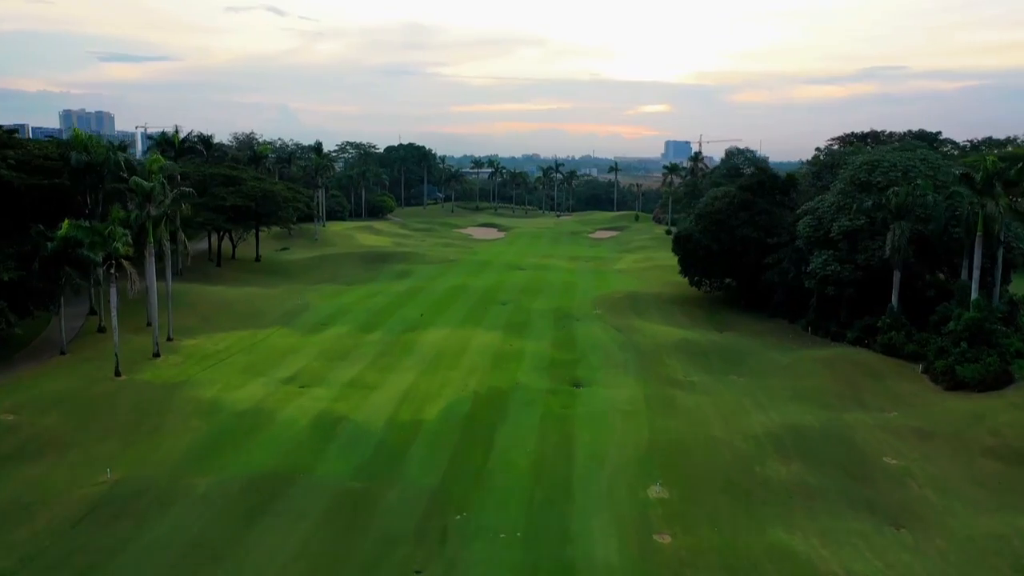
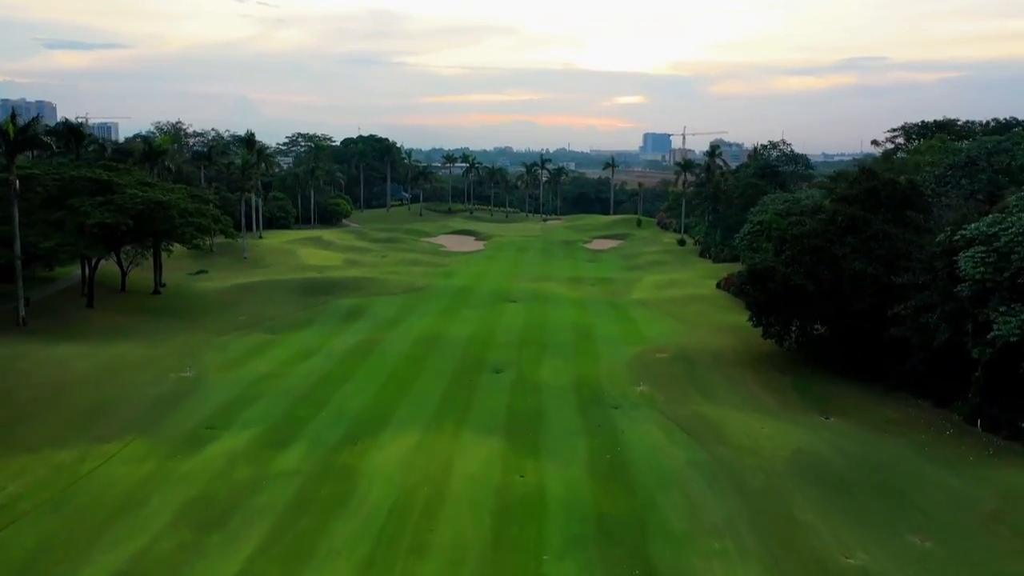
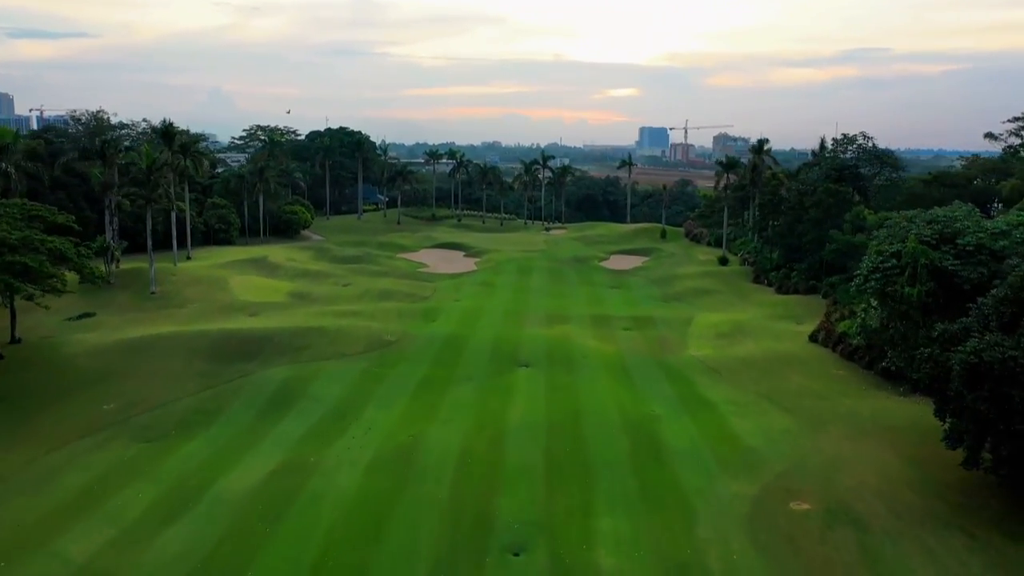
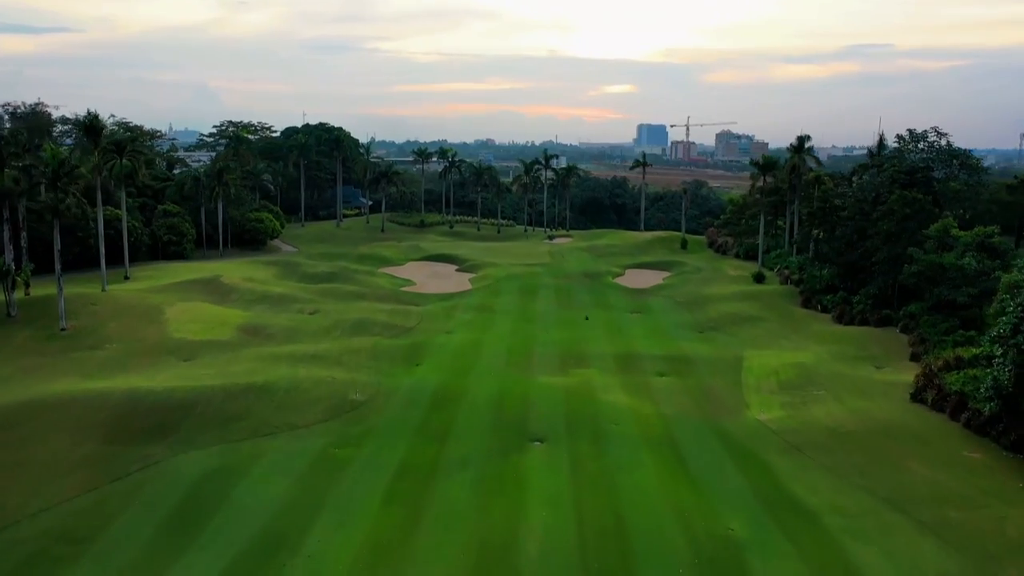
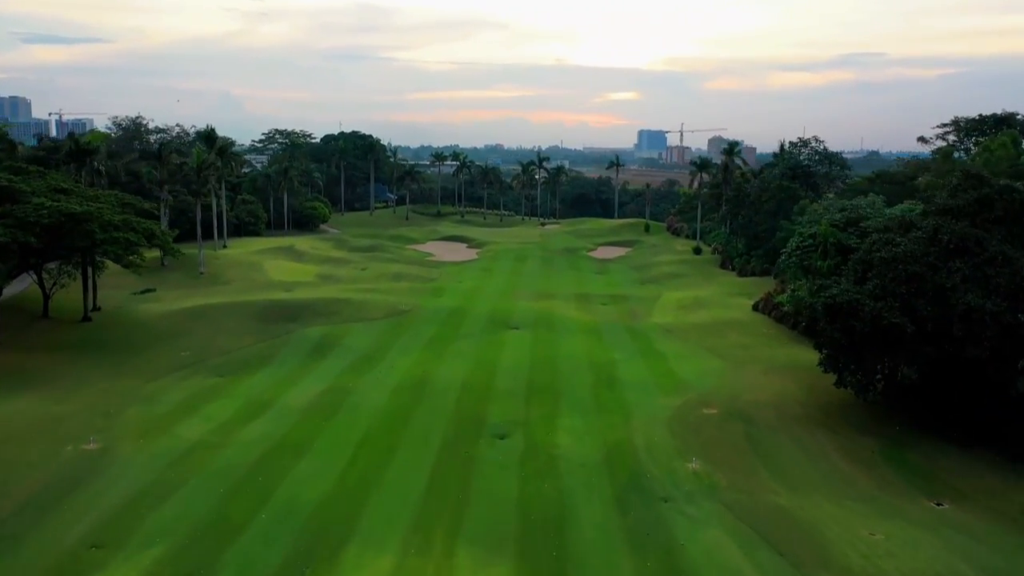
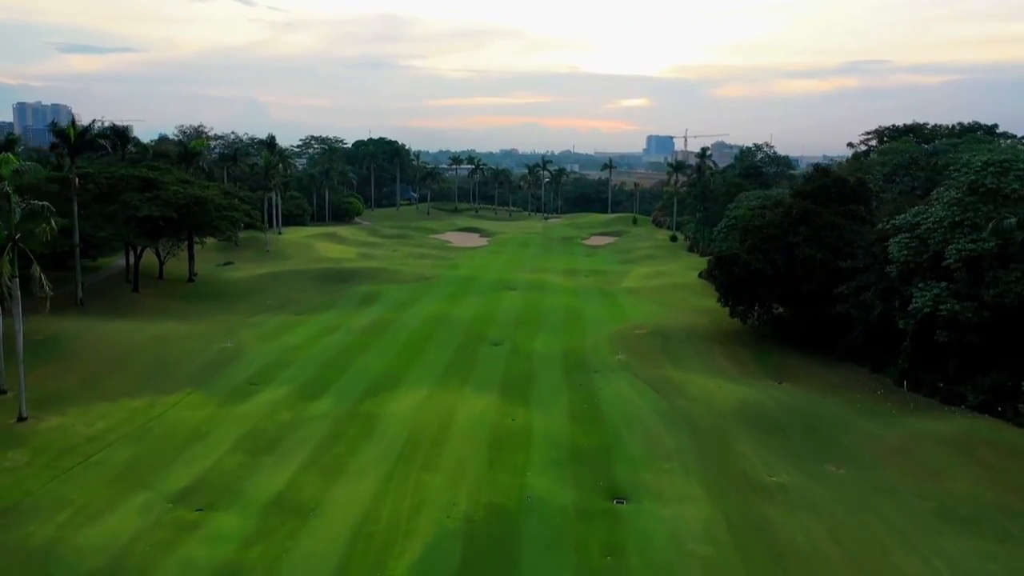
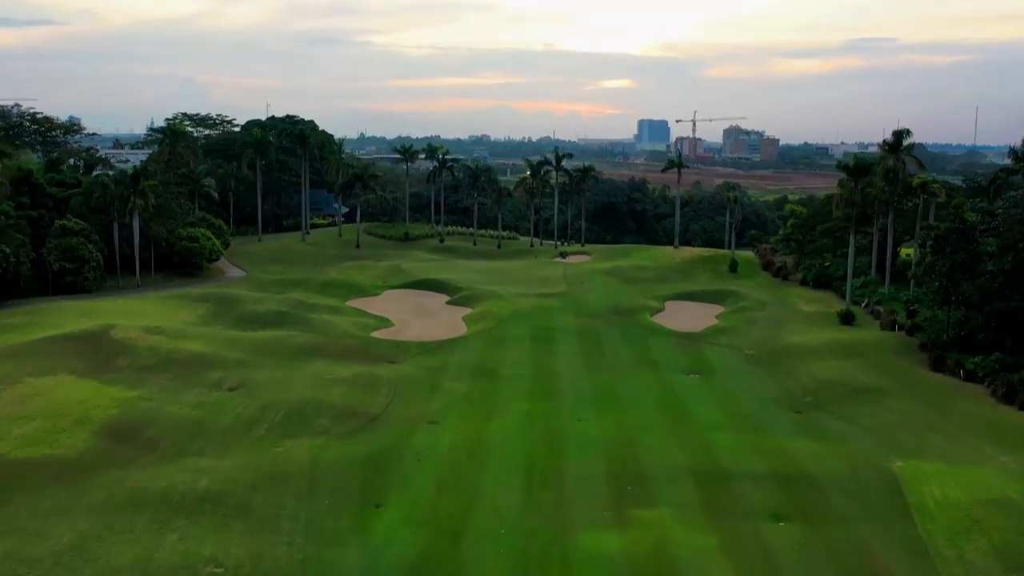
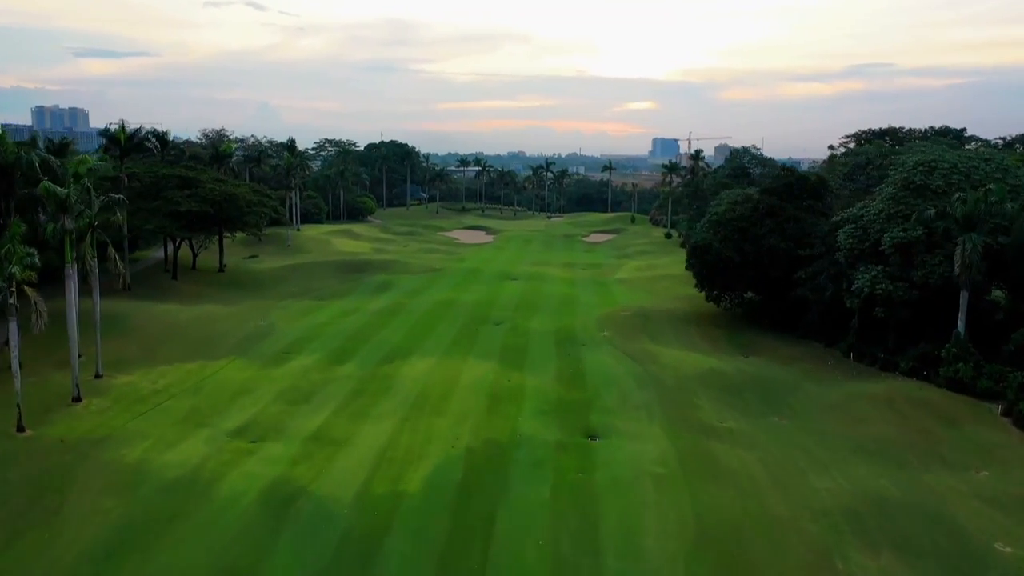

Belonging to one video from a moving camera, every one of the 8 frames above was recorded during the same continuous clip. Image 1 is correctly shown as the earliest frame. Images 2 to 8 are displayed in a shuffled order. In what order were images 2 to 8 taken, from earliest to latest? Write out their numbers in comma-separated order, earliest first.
8, 6, 2, 5, 3, 4, 7
